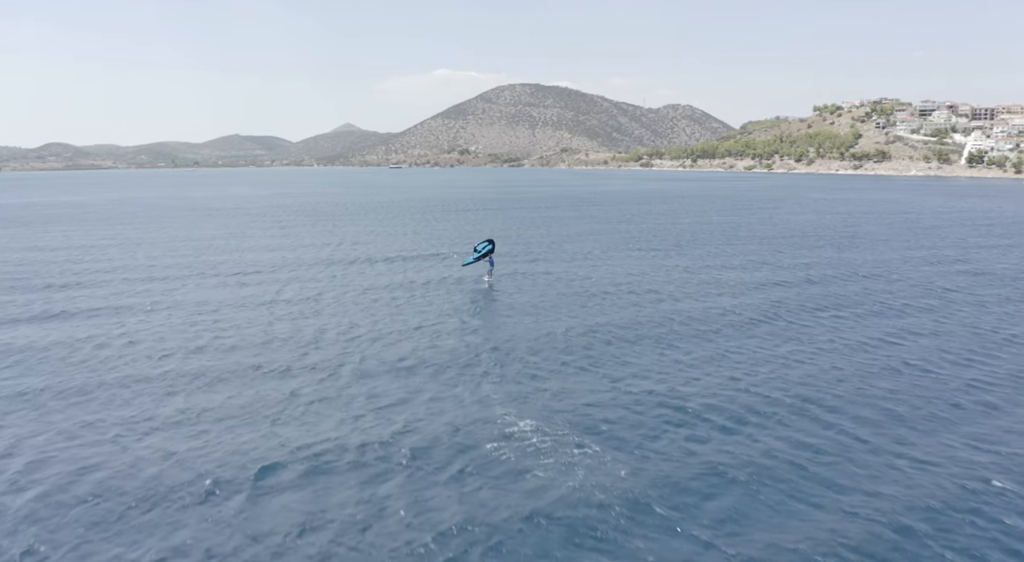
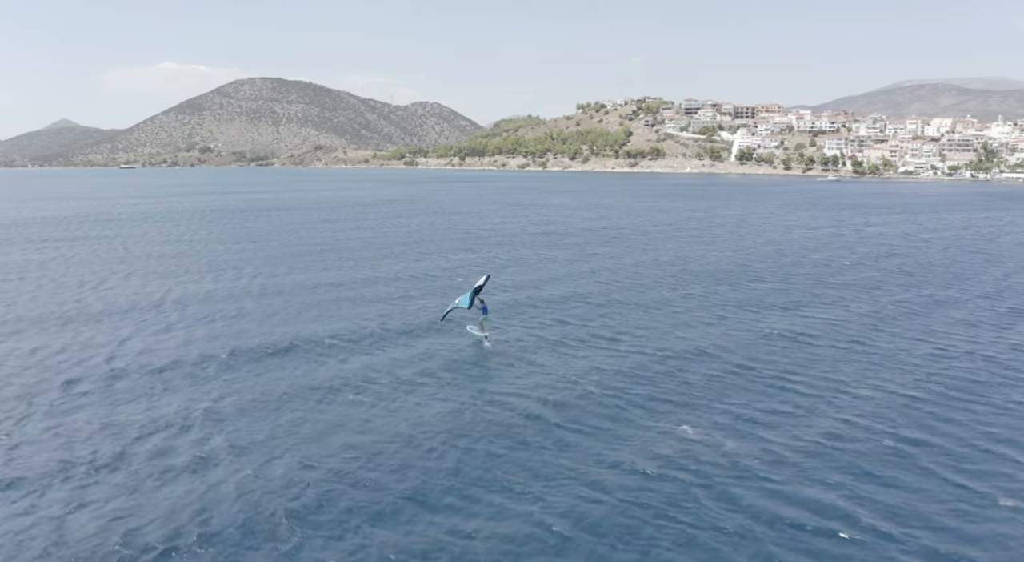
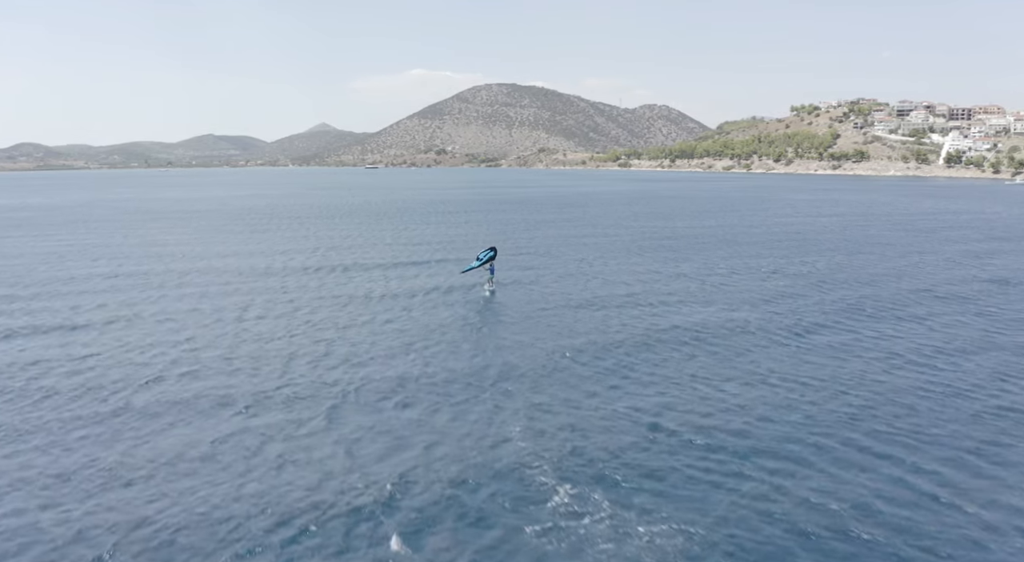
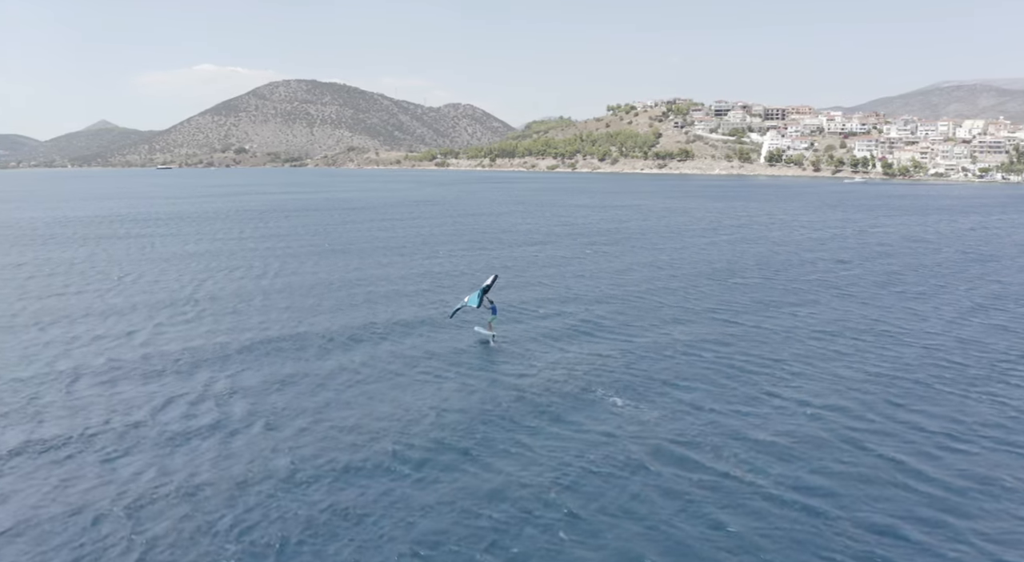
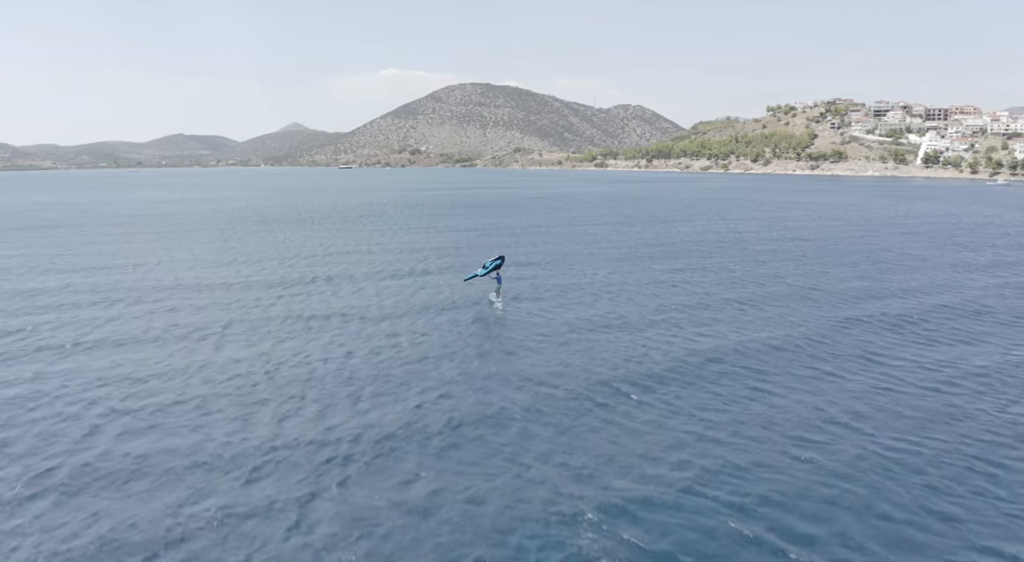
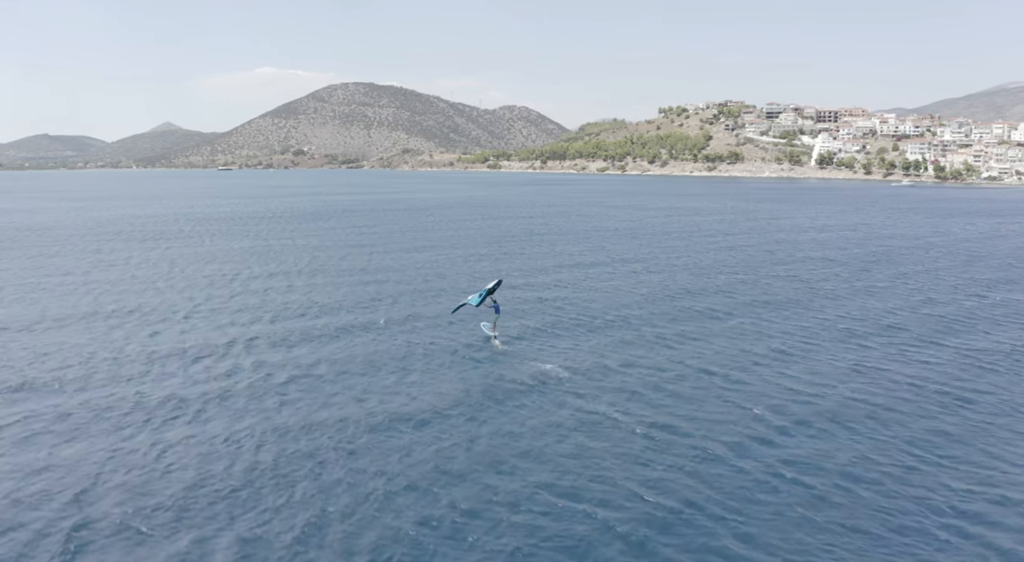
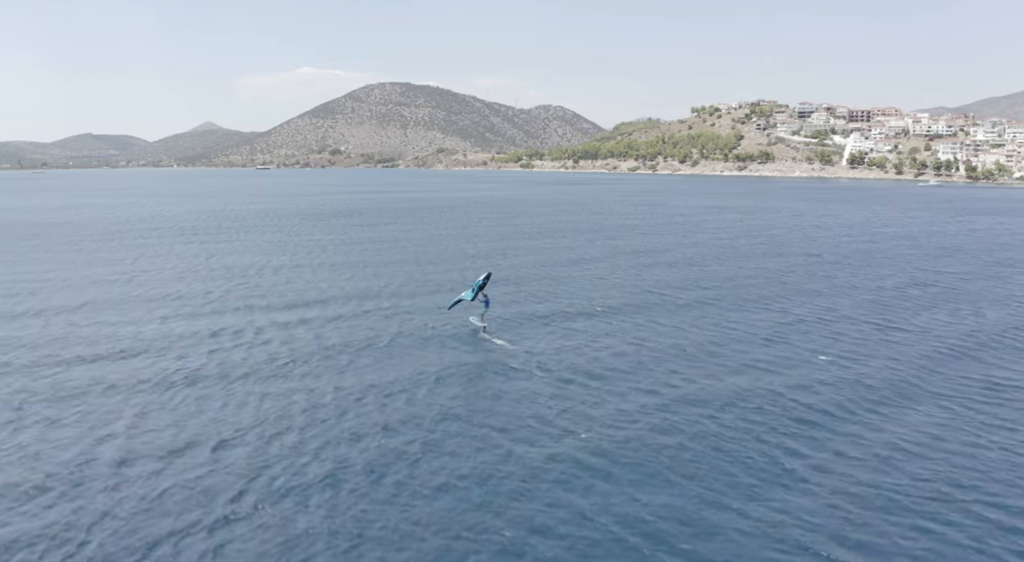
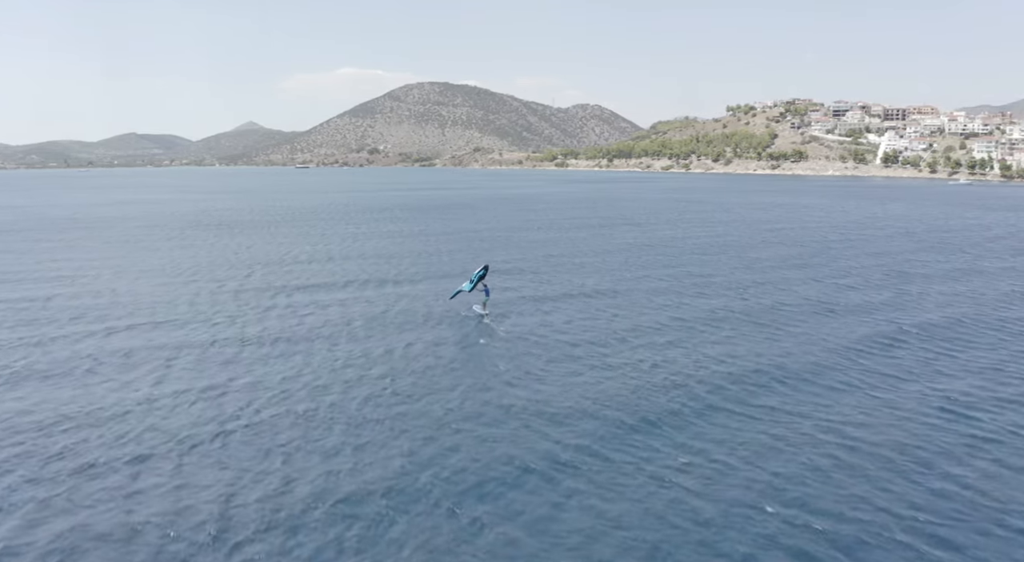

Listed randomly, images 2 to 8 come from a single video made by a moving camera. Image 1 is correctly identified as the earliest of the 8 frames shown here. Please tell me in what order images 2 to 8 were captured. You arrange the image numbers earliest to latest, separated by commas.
3, 5, 8, 7, 6, 4, 2
